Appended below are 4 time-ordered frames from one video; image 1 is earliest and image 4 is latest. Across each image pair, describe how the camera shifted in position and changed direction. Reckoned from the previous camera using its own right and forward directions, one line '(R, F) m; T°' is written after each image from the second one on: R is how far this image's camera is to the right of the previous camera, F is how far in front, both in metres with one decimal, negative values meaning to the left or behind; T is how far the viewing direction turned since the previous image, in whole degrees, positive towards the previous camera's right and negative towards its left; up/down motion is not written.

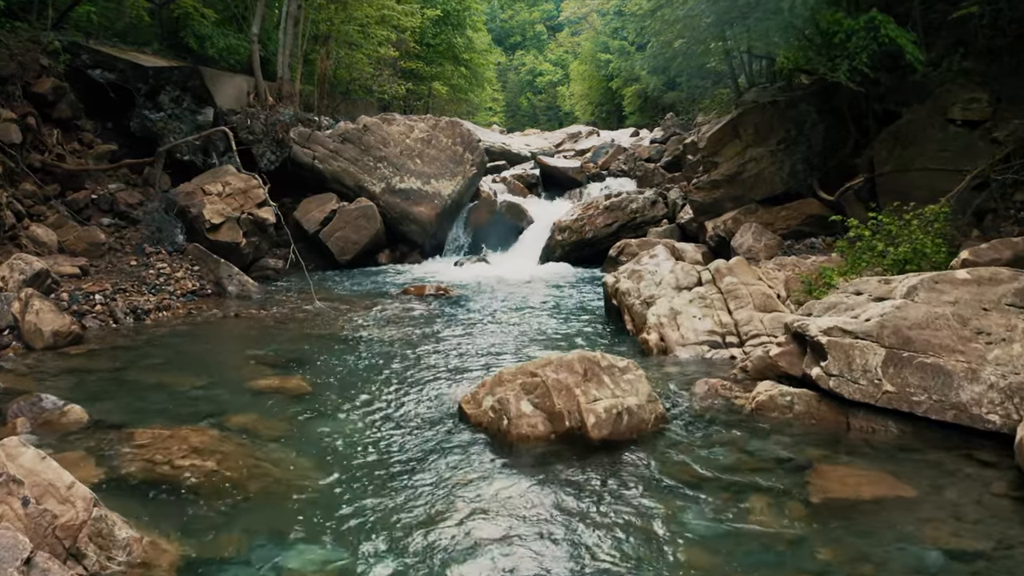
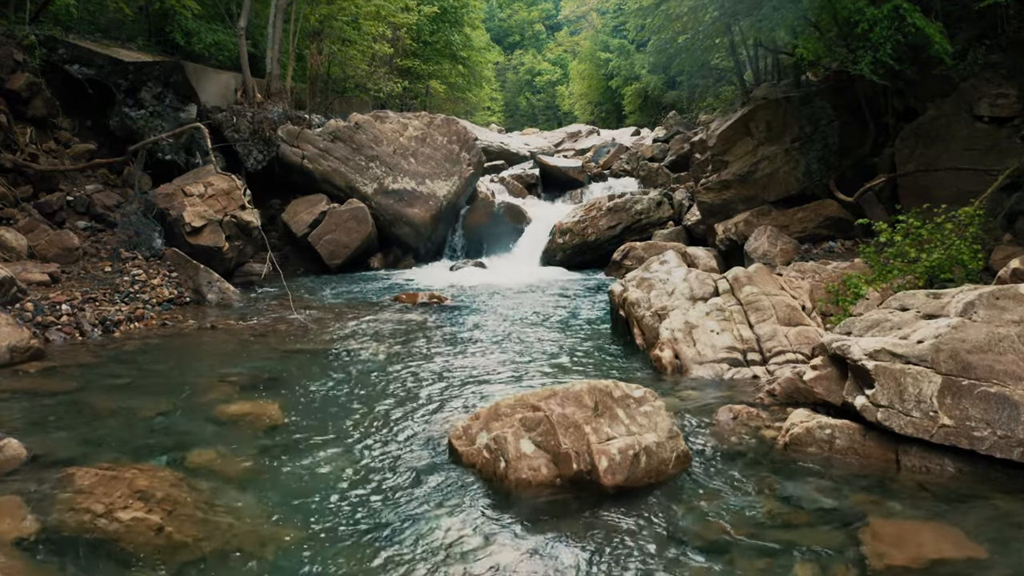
(0.0, +0.8) m; 0°
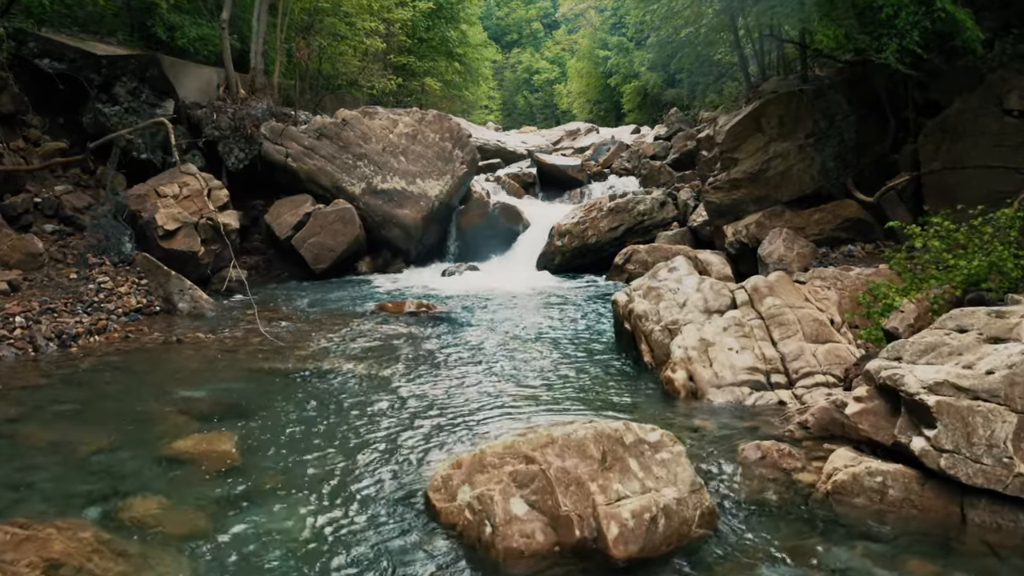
(+0.1, +0.9) m; 0°
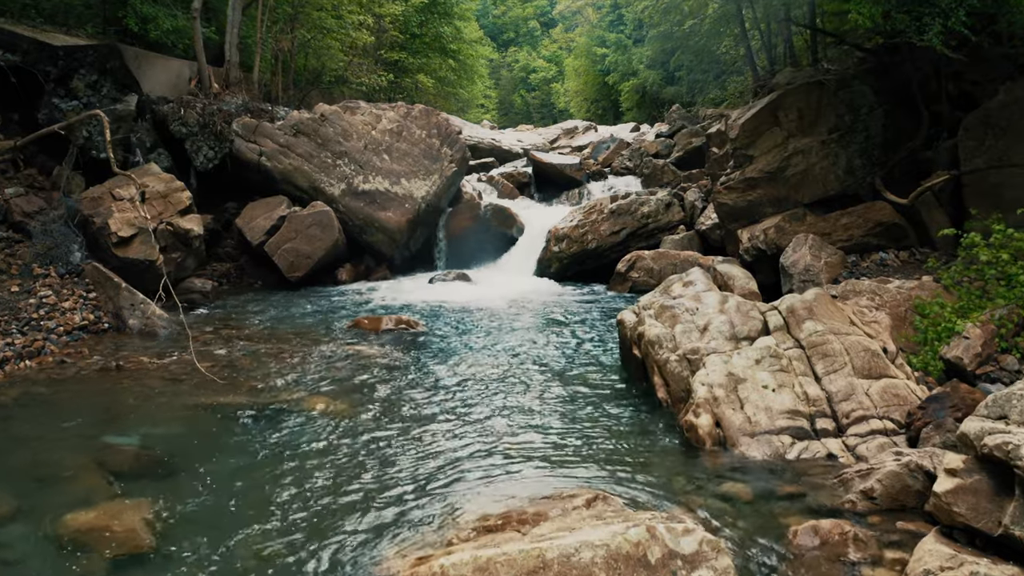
(+0.1, +1.2) m; 0°
